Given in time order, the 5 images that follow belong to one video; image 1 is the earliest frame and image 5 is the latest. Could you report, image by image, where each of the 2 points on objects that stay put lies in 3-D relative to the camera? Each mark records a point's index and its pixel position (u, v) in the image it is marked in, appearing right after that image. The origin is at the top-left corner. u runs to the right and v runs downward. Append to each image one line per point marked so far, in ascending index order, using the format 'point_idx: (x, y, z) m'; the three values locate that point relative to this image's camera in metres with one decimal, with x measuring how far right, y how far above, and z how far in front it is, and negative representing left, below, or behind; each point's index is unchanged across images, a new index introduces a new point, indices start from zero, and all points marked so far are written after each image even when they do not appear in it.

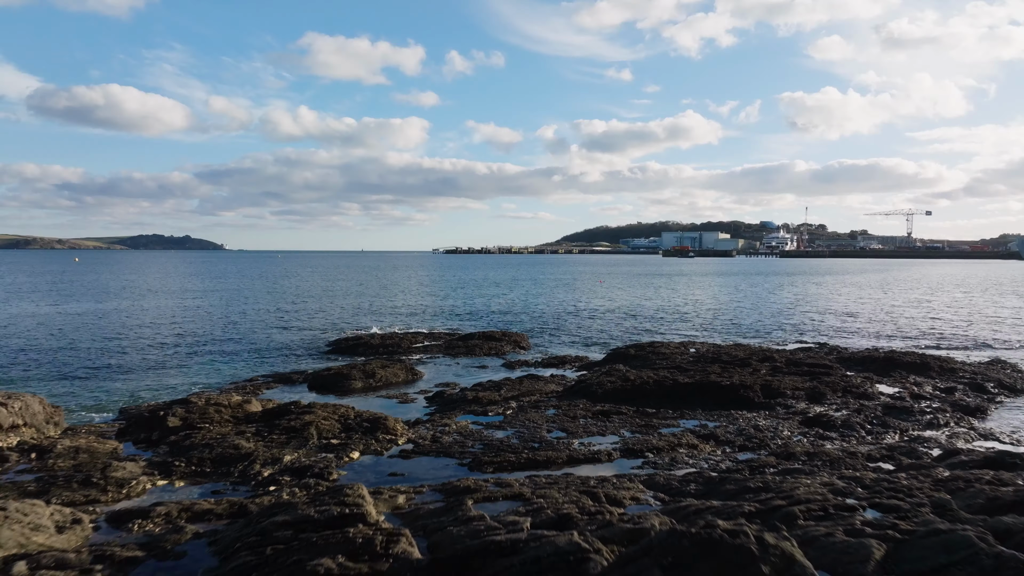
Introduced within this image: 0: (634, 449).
0: (+3.0, -3.9, +15.0) m
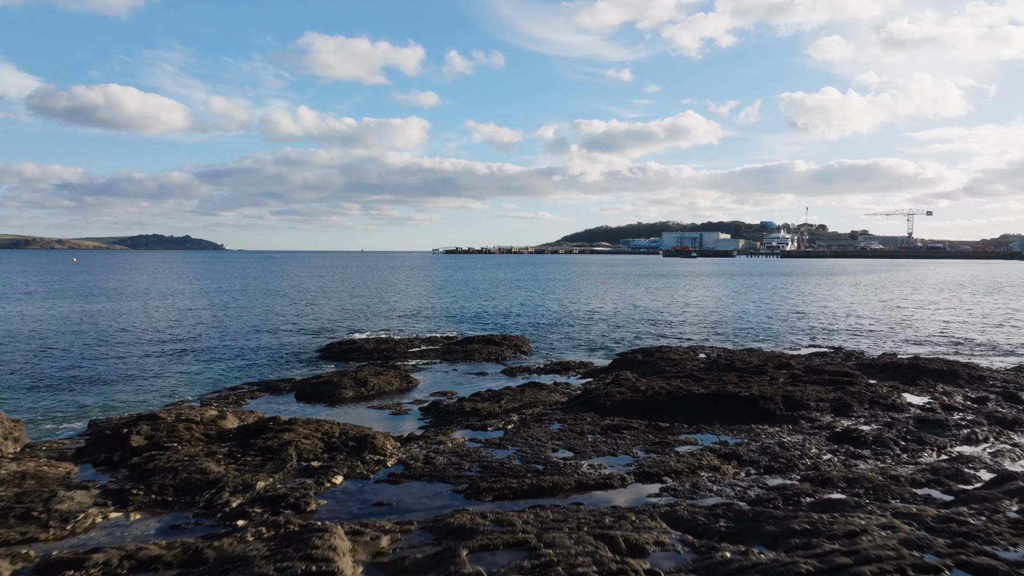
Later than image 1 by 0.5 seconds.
0: (+3.0, -4.0, +13.5) m
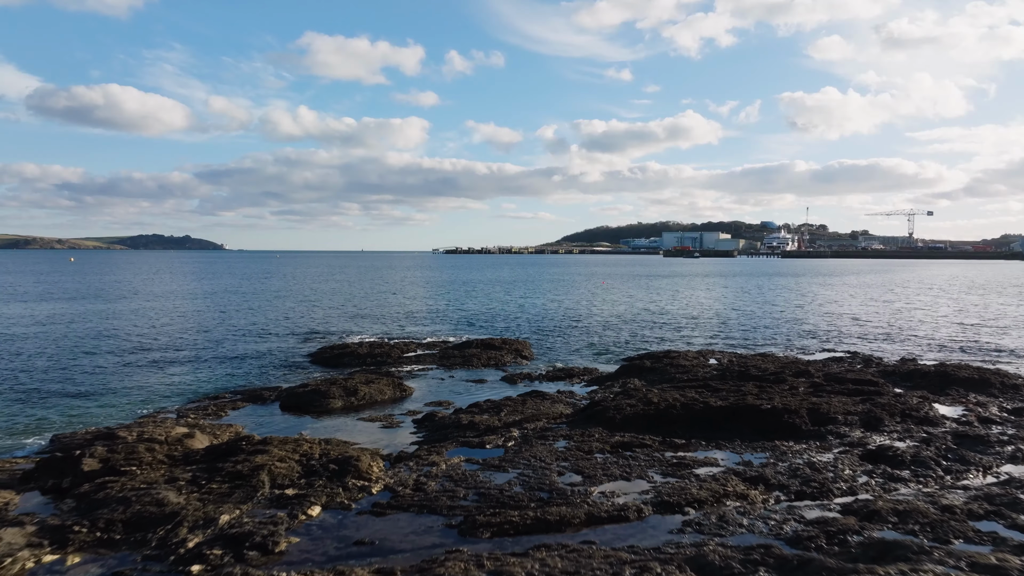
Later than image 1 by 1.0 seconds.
0: (+3.0, -4.1, +11.9) m
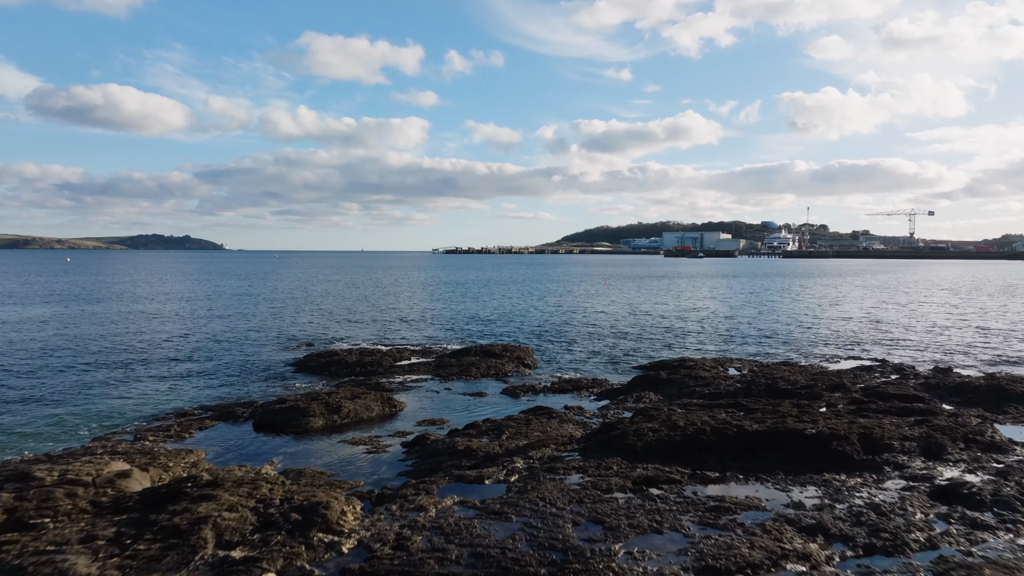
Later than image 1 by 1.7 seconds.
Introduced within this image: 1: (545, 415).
0: (+3.1, -4.2, +9.4) m
1: (+1.0, -4.0, +19.8) m
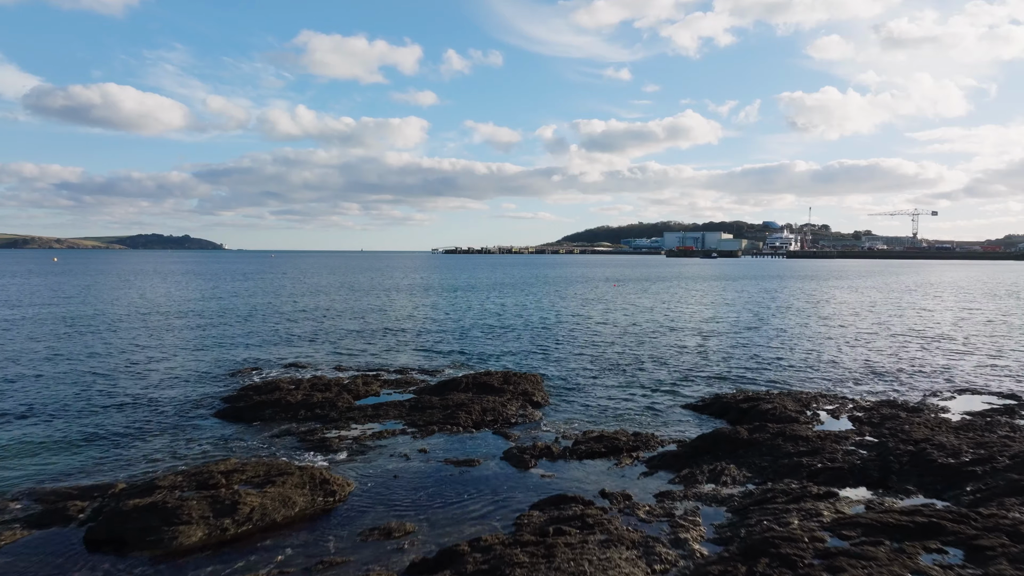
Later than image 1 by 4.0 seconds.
0: (+3.3, -4.6, +1.3) m
1: (+1.2, -4.4, +11.7) m
